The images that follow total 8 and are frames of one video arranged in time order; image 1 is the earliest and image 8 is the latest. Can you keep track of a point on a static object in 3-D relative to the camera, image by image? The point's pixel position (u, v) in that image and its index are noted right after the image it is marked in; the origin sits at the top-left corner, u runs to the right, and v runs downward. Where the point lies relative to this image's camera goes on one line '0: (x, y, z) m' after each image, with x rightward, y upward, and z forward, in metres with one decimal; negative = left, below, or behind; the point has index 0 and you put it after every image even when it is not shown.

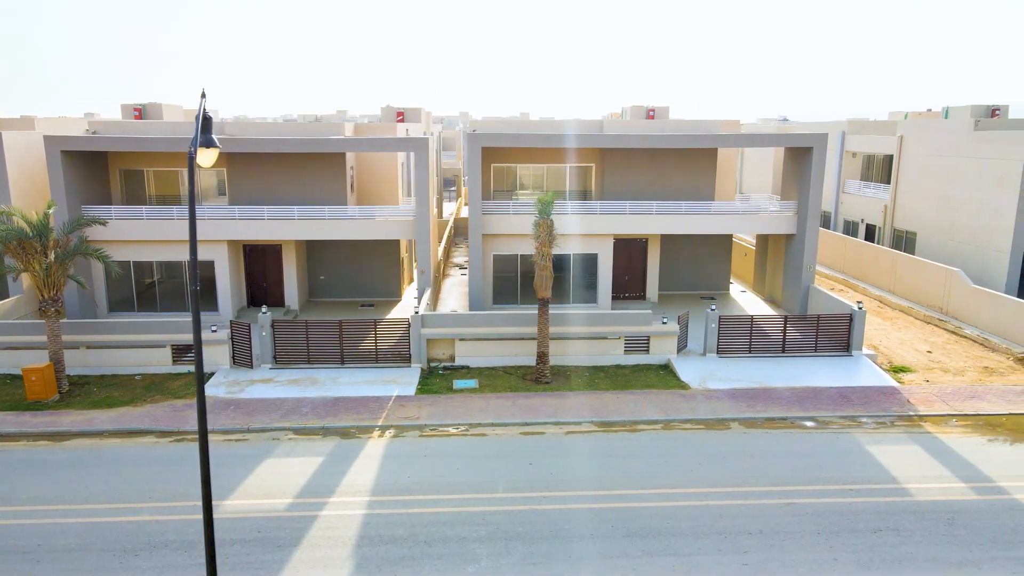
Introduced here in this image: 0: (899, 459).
0: (+10.0, -4.4, +14.7) m
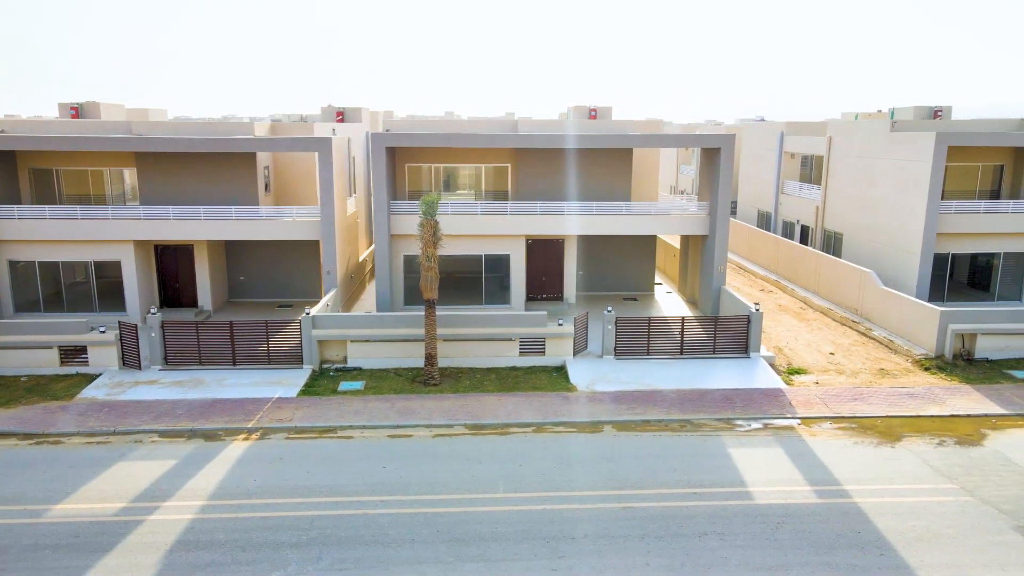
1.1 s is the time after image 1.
0: (+6.3, -4.5, +14.6) m
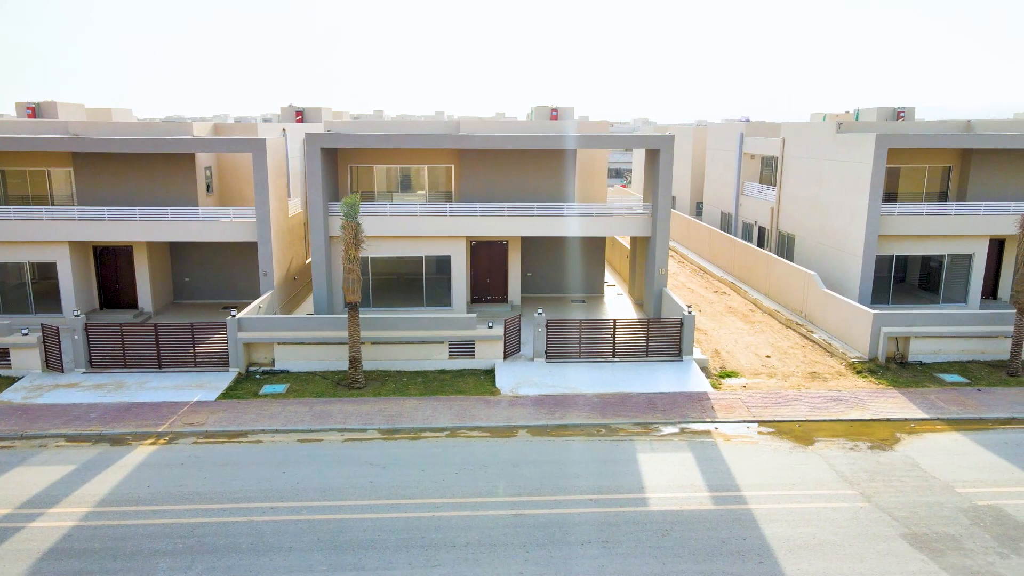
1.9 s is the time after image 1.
0: (+3.8, -4.6, +14.5) m
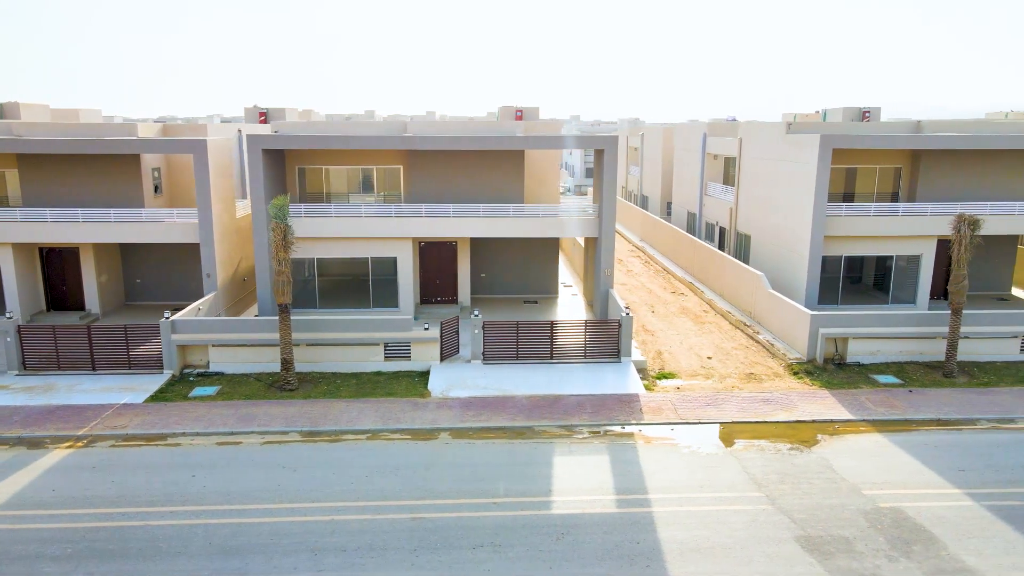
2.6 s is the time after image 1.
0: (+1.6, -4.6, +14.5) m
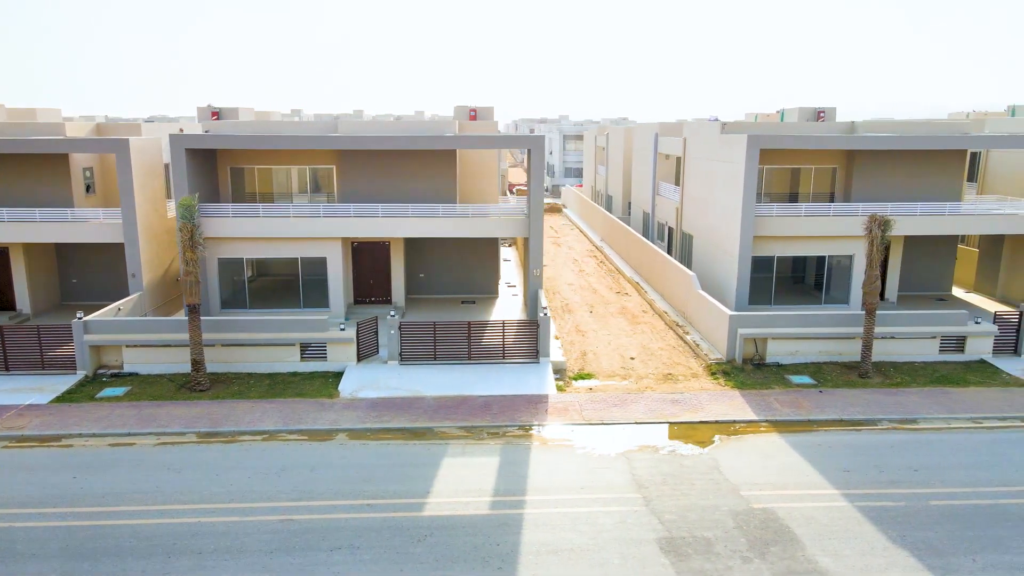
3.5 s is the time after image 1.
0: (-1.3, -4.7, +14.4) m
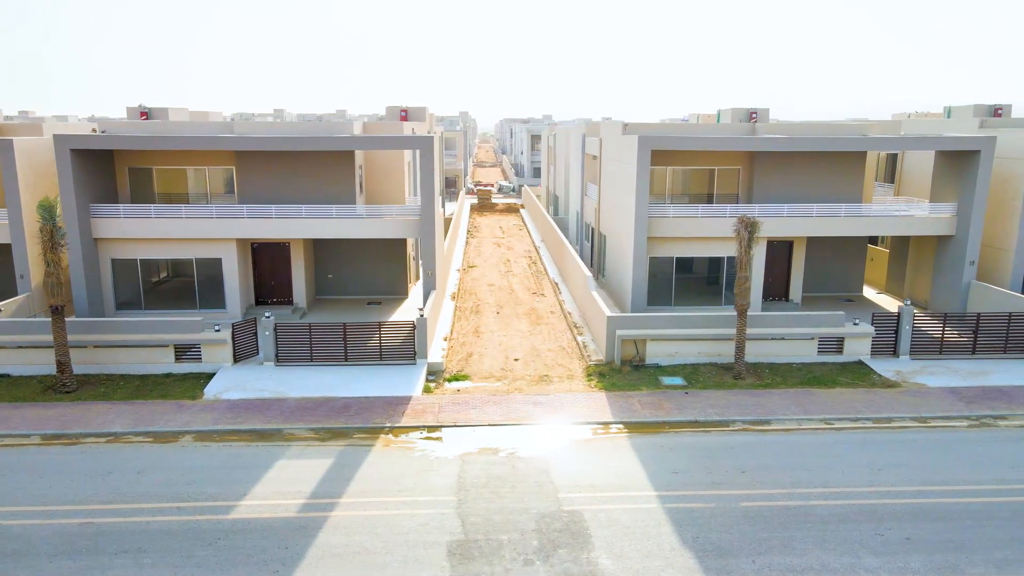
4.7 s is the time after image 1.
0: (-5.6, -4.7, +14.4) m
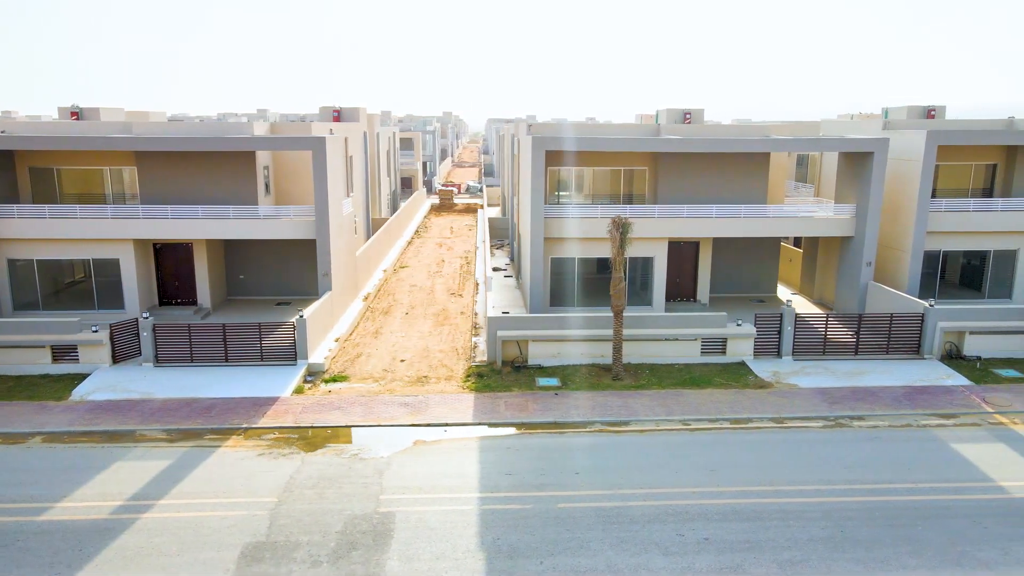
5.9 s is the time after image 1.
0: (-9.8, -4.7, +14.4) m
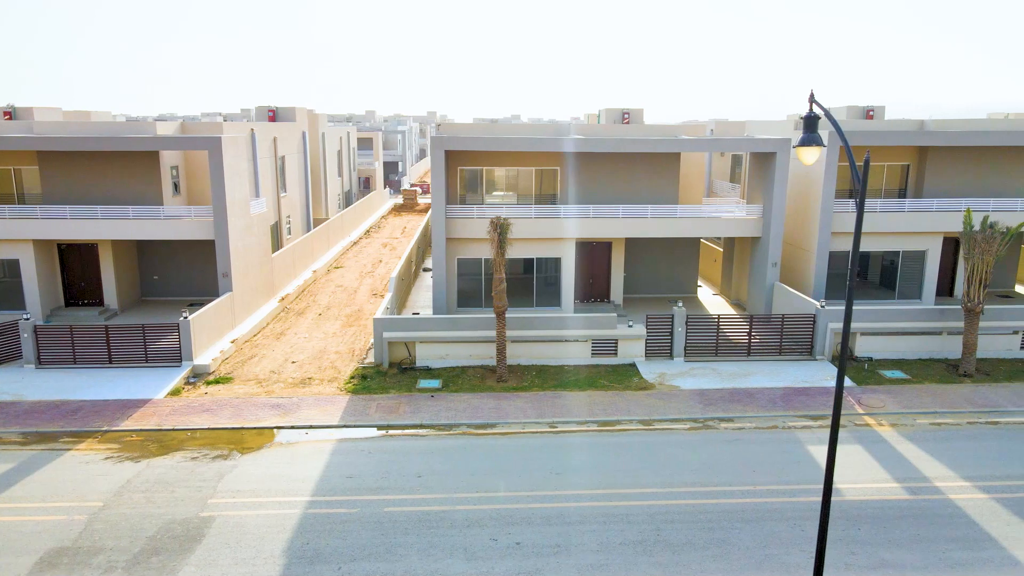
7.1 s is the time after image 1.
0: (-13.8, -4.8, +14.2) m
